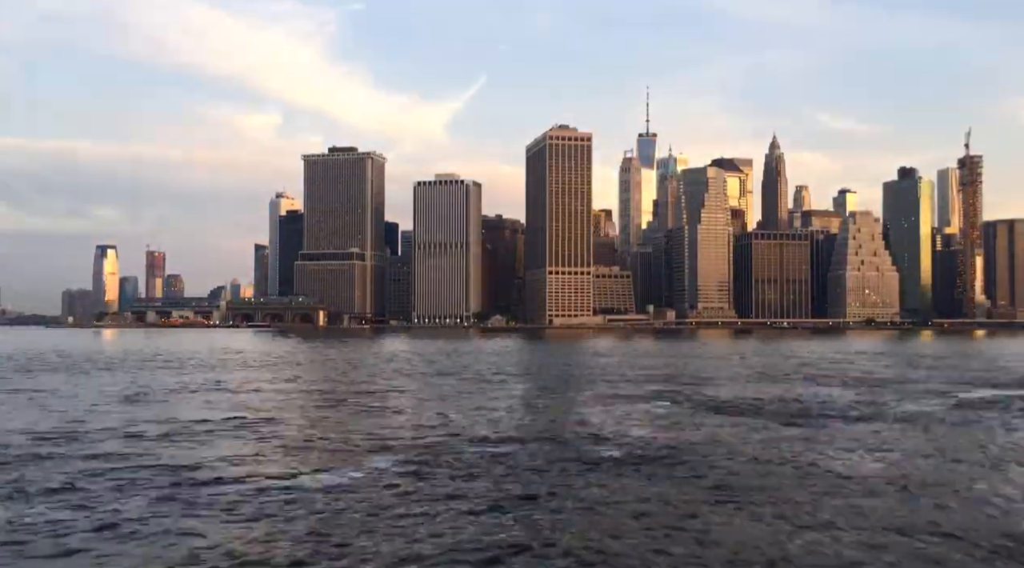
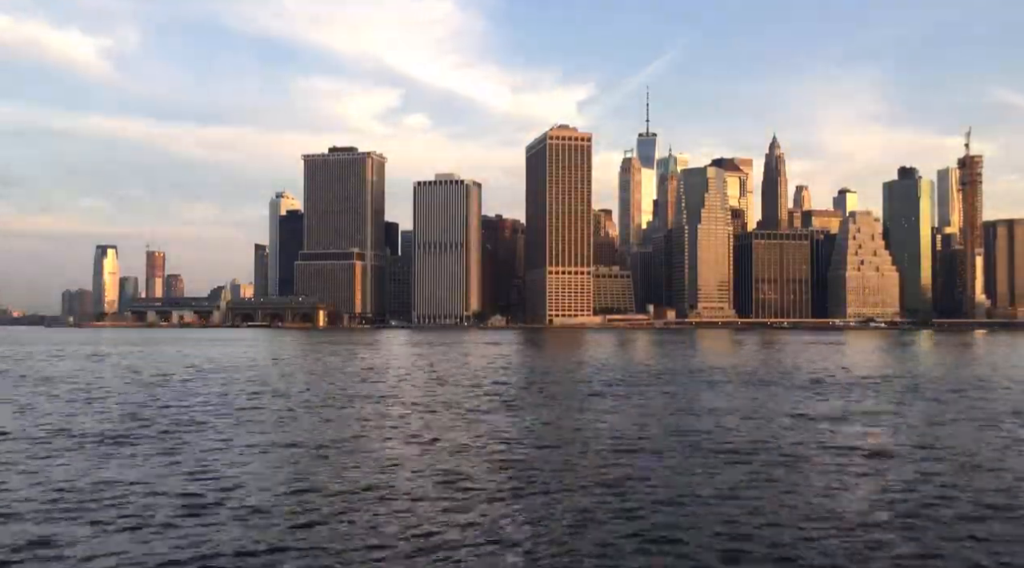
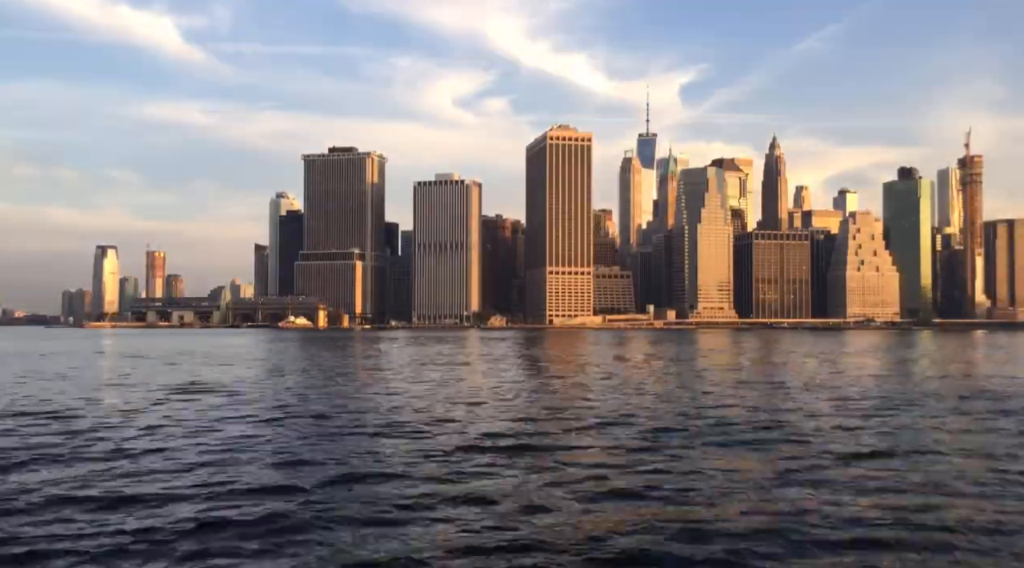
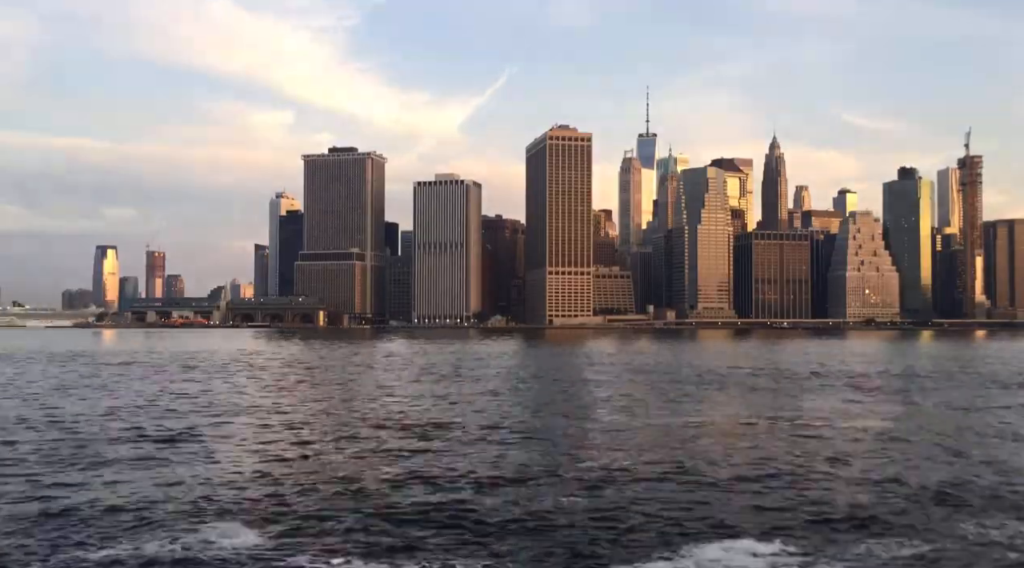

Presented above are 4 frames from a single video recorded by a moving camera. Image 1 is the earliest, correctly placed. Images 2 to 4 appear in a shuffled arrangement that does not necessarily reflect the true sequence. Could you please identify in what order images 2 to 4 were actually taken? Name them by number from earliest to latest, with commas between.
4, 2, 3
